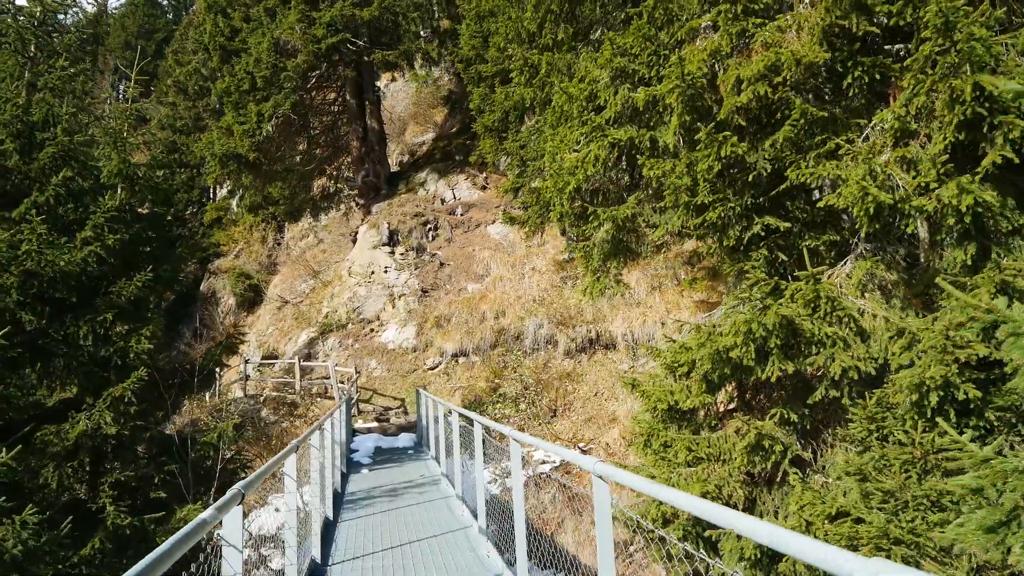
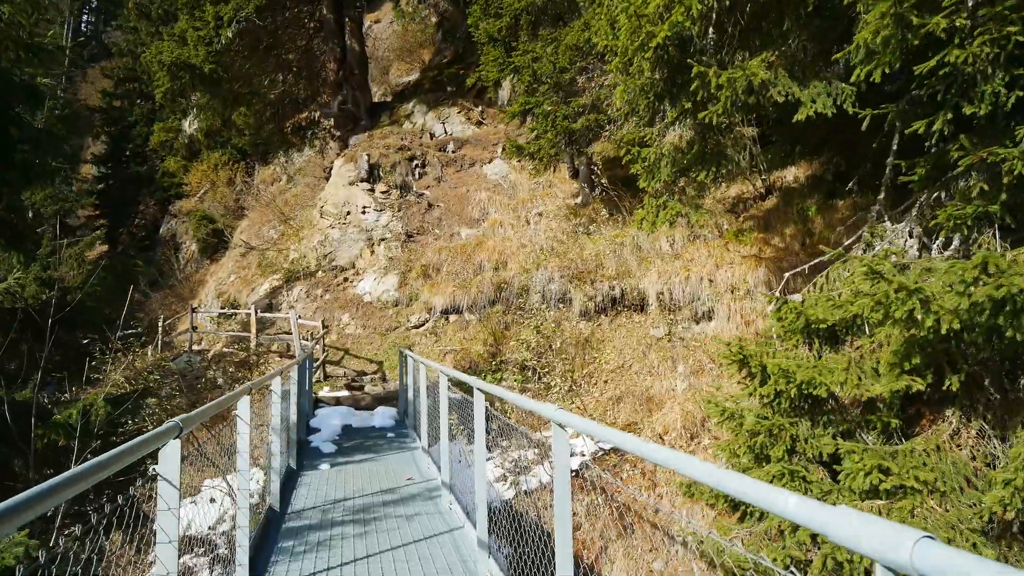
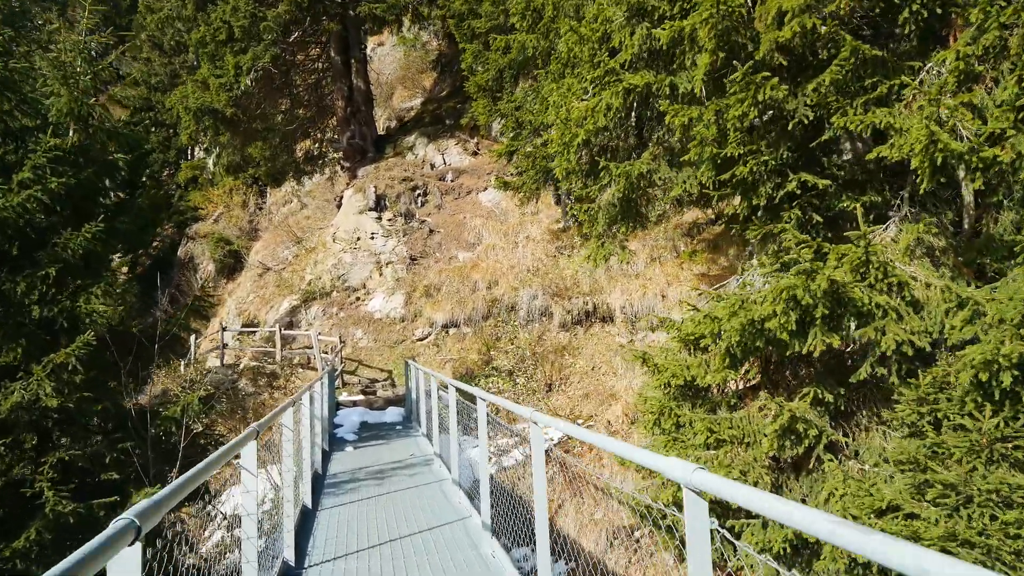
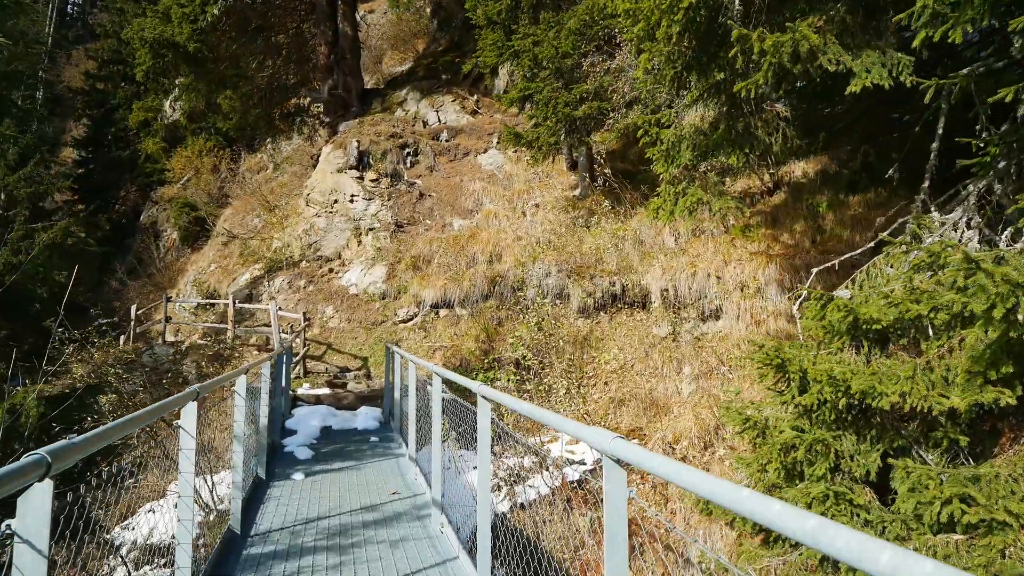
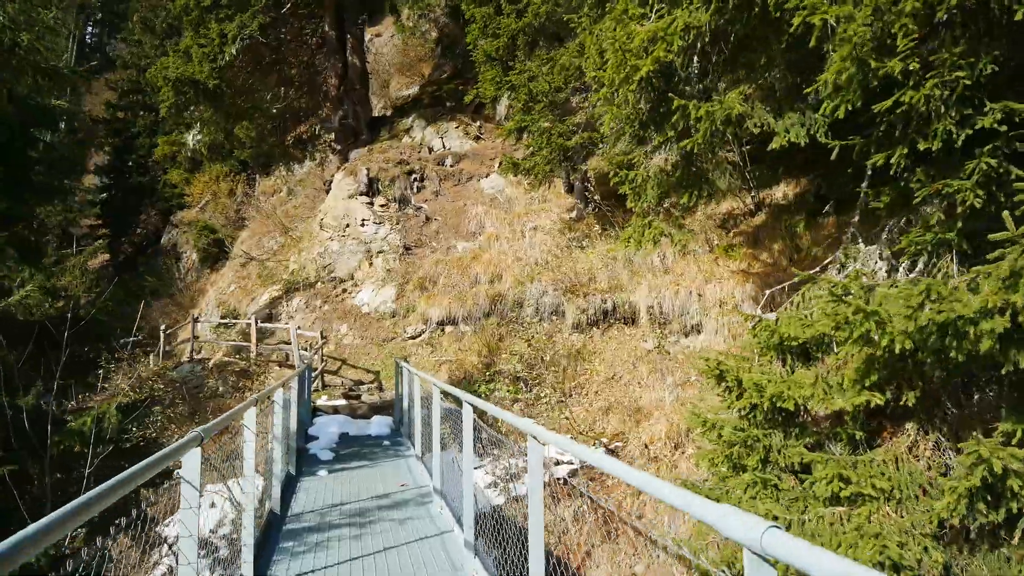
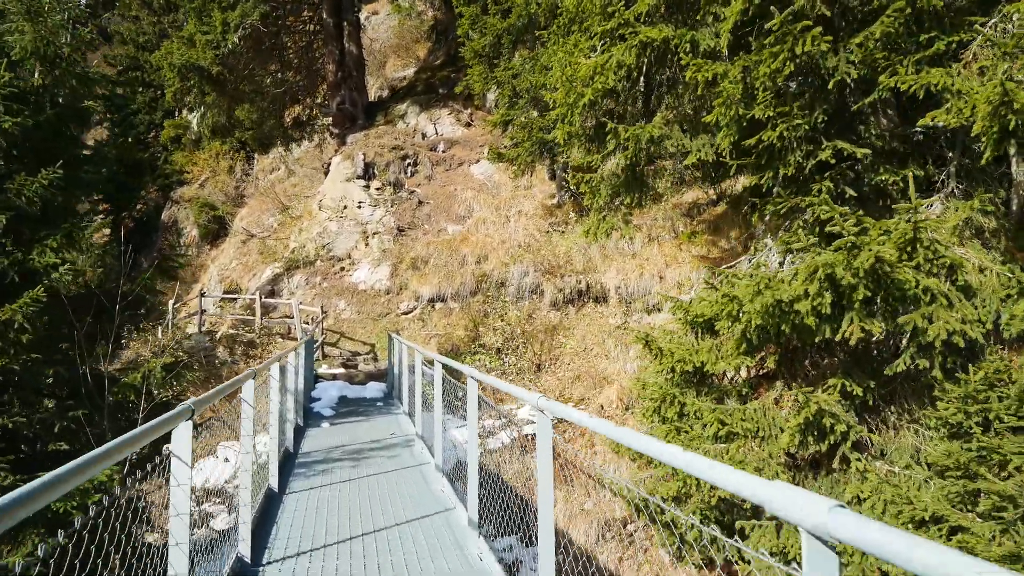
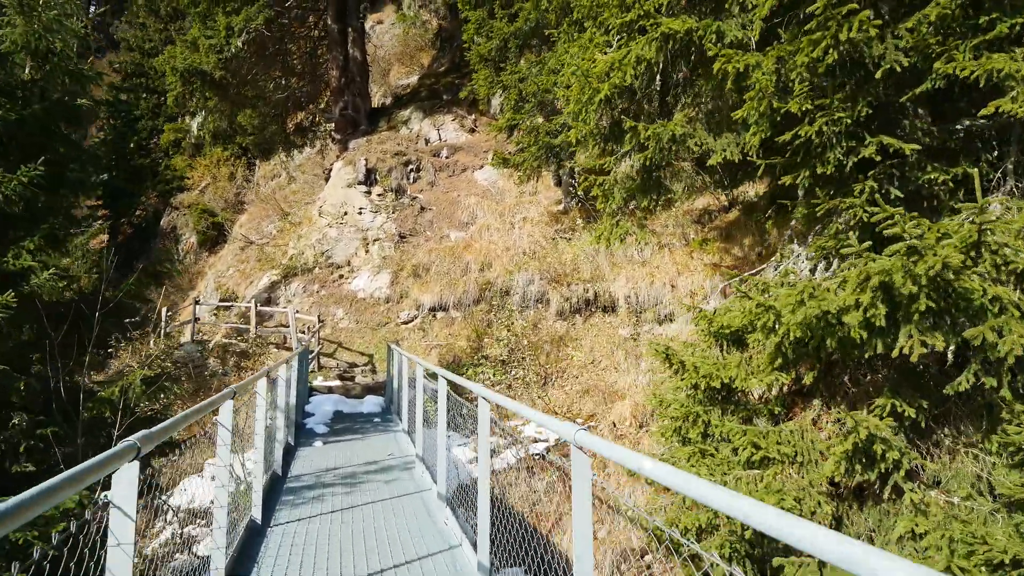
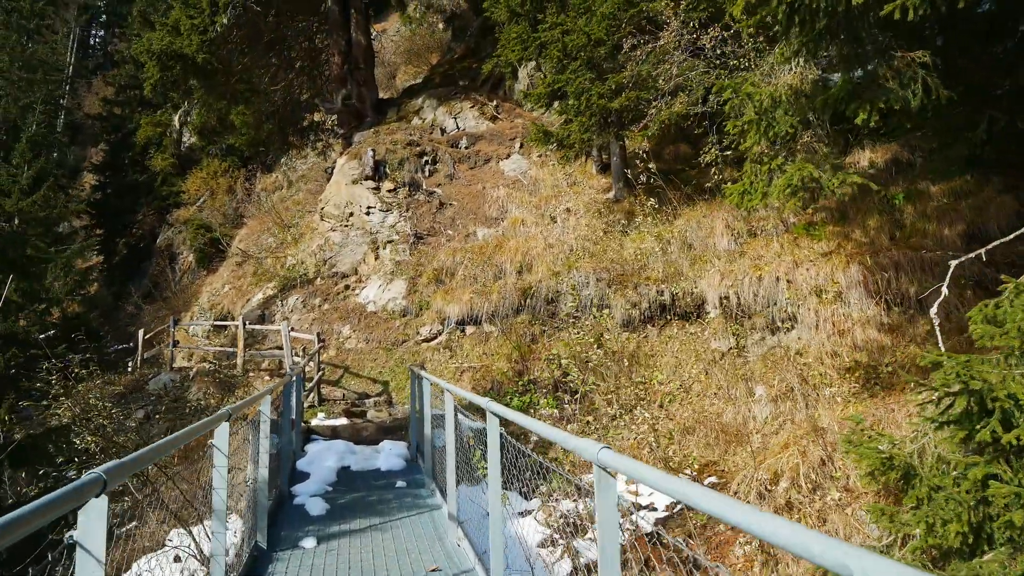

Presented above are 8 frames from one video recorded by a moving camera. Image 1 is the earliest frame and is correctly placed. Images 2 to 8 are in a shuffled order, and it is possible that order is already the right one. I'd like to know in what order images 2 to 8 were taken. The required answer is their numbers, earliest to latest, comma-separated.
3, 6, 7, 5, 2, 4, 8
